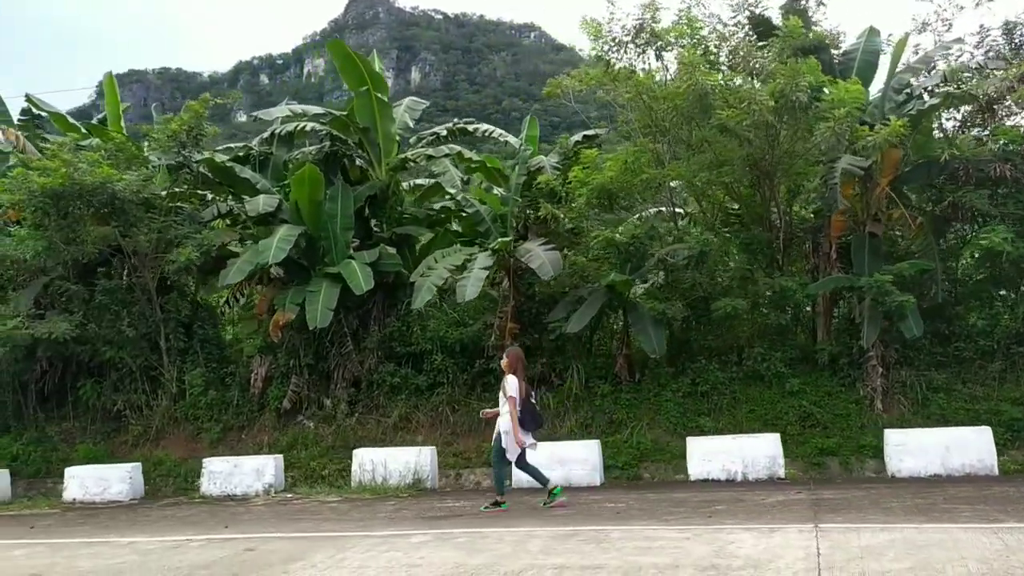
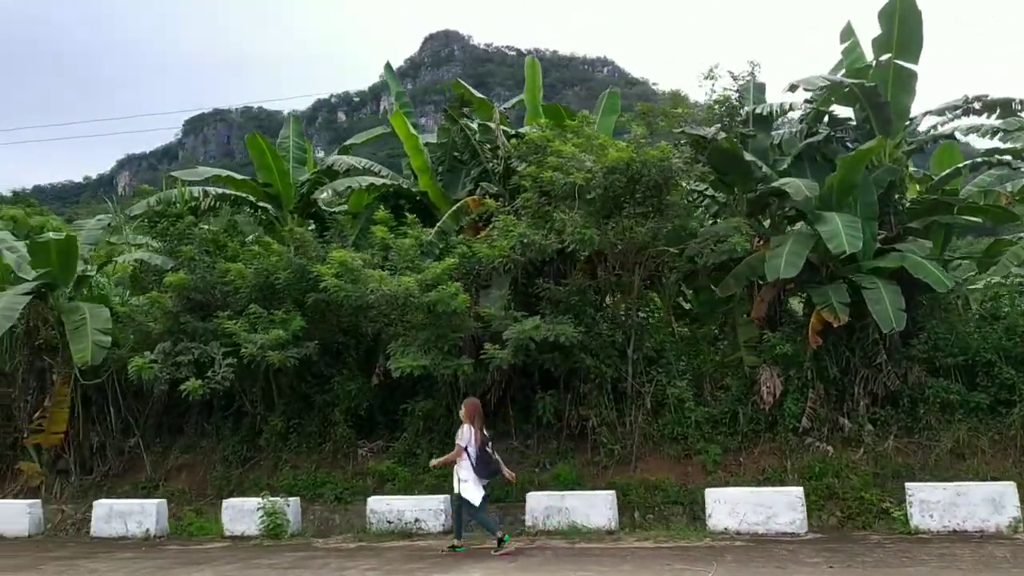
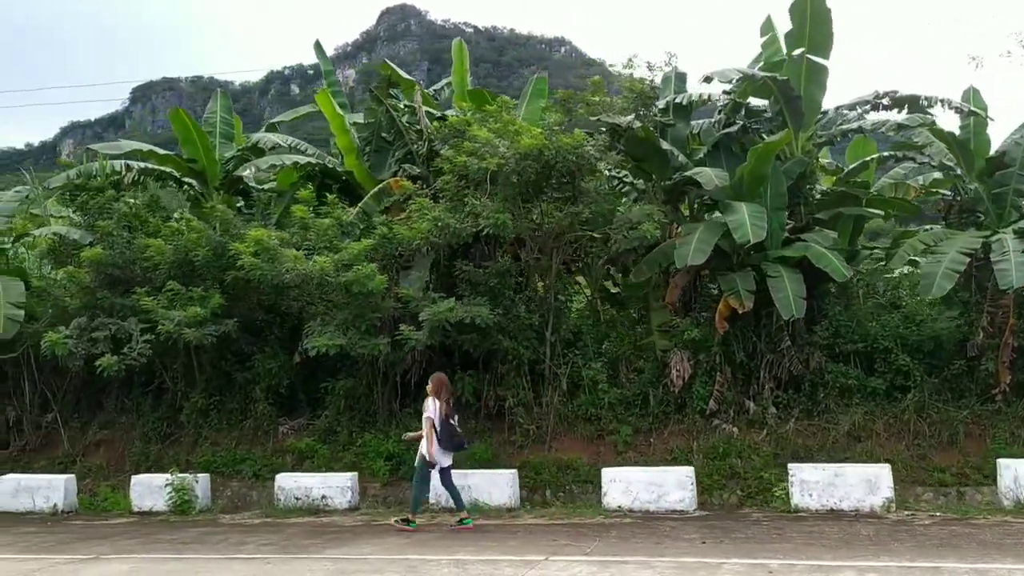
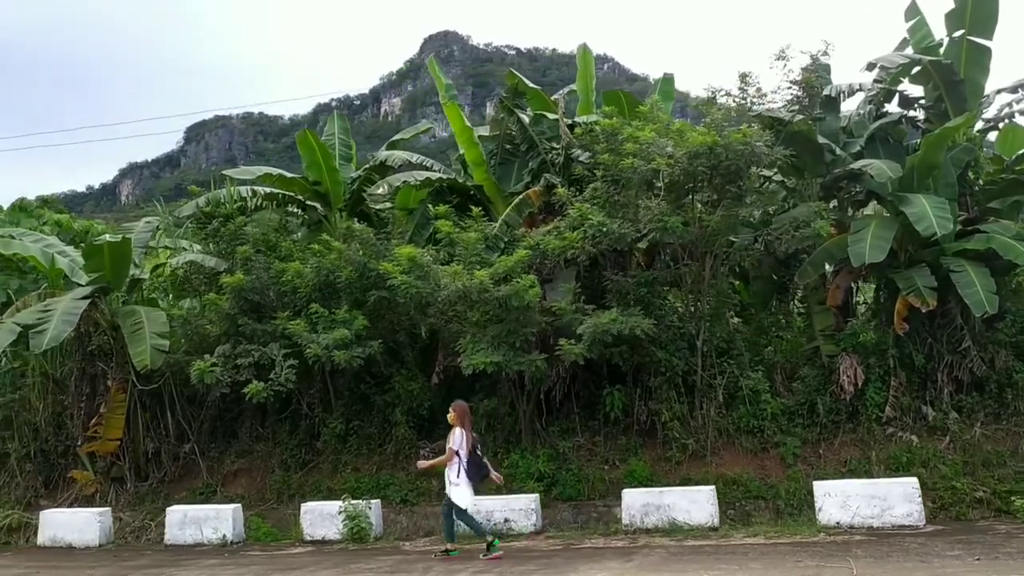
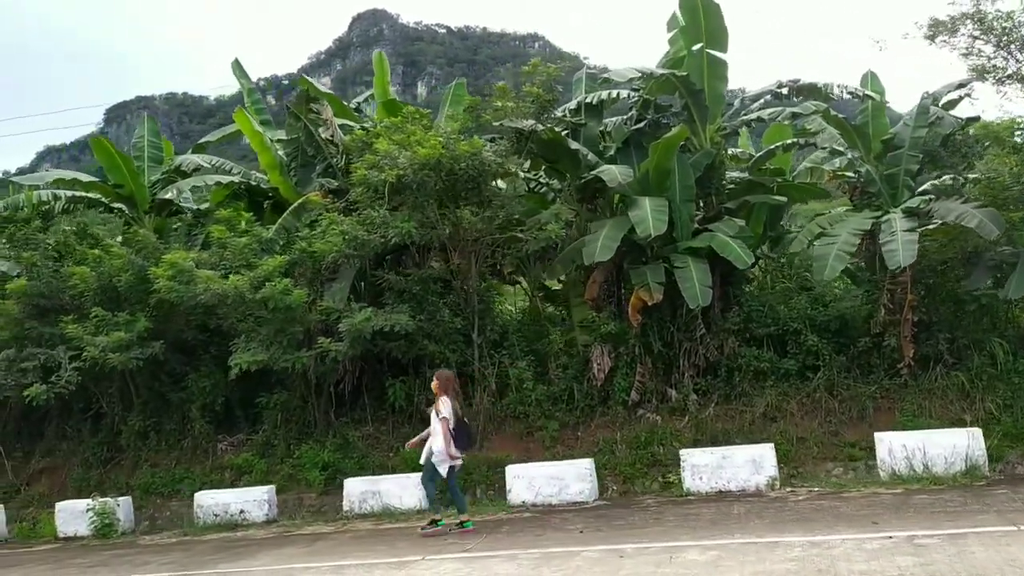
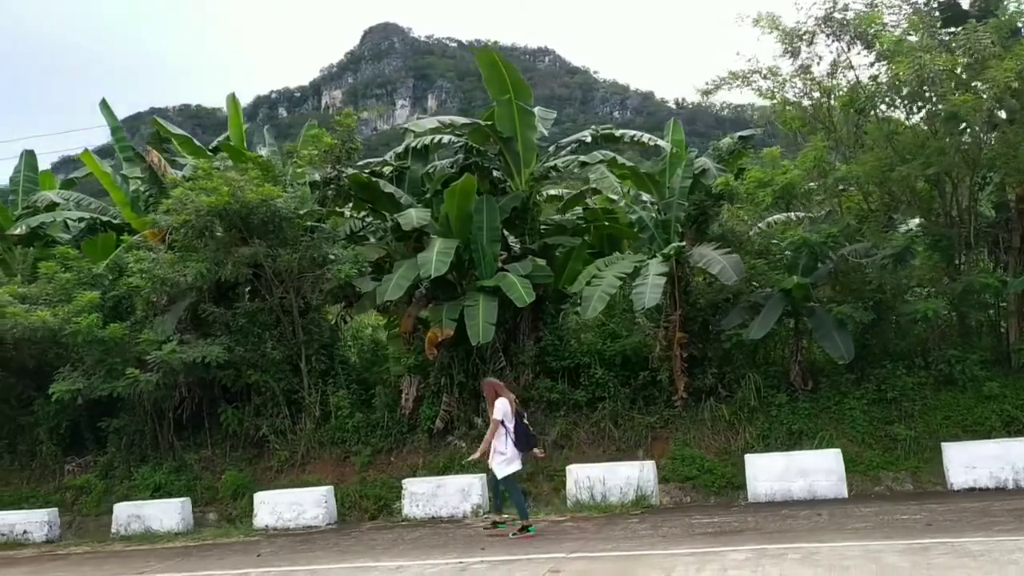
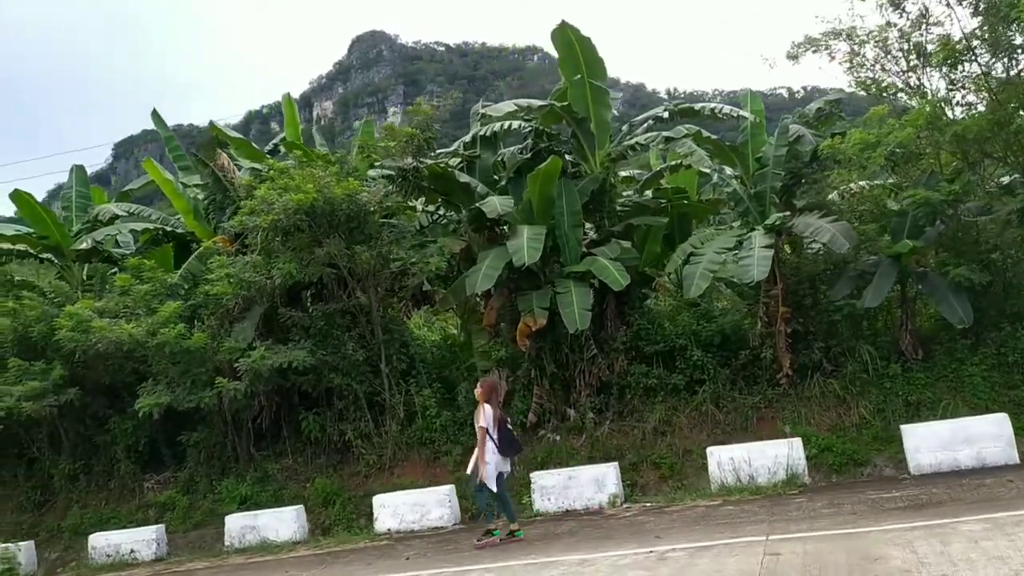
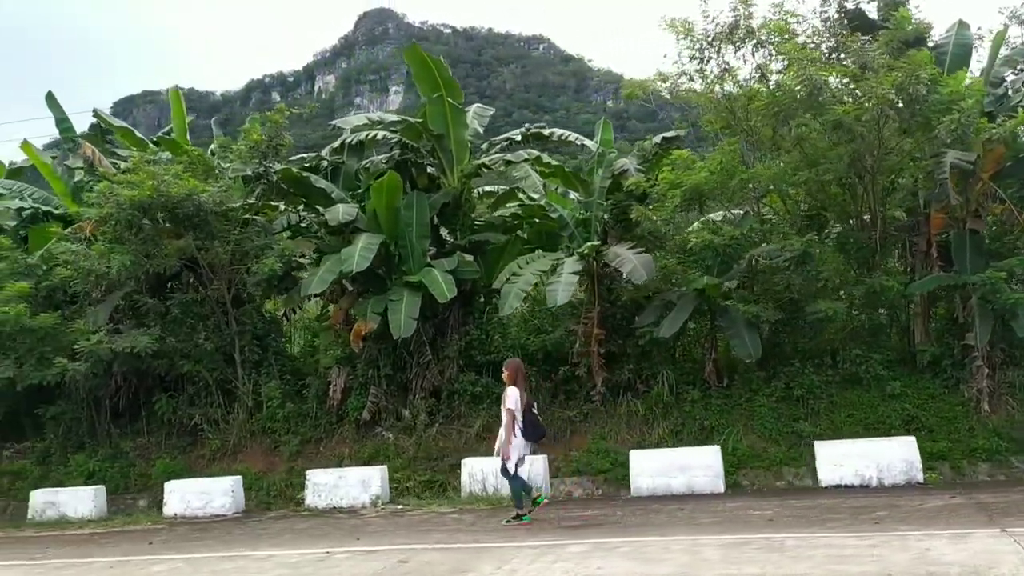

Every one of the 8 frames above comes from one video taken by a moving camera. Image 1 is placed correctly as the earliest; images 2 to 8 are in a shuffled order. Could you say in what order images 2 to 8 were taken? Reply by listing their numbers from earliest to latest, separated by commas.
8, 6, 7, 5, 3, 2, 4
